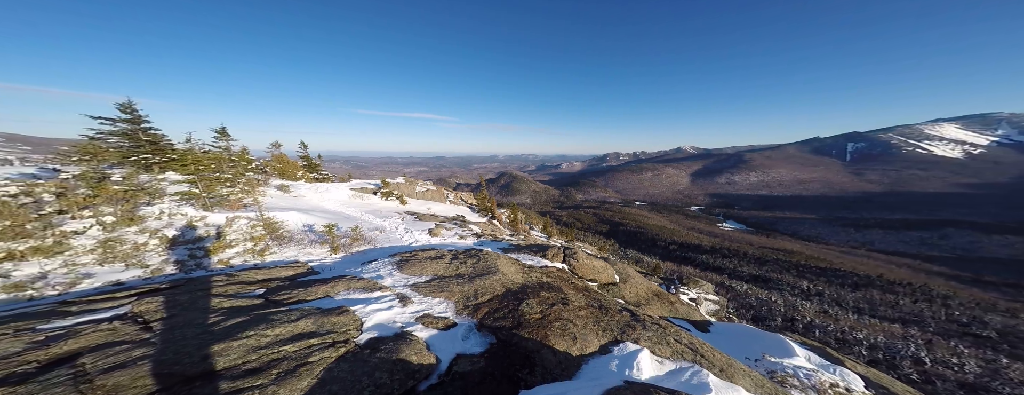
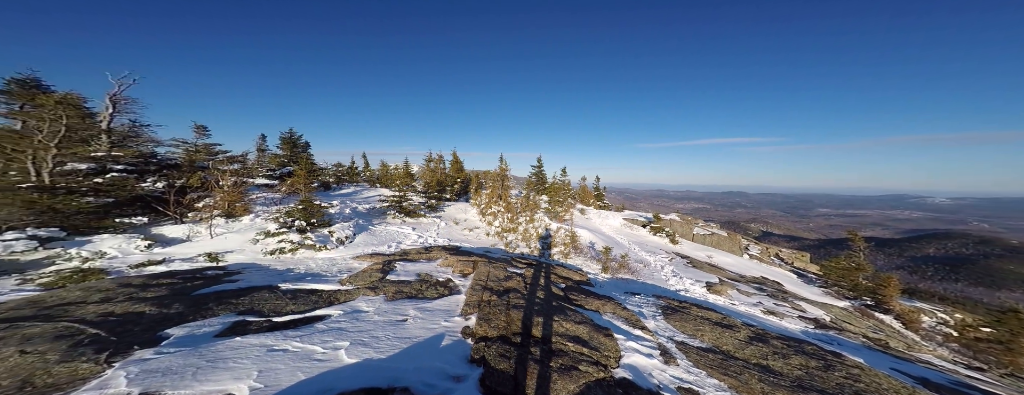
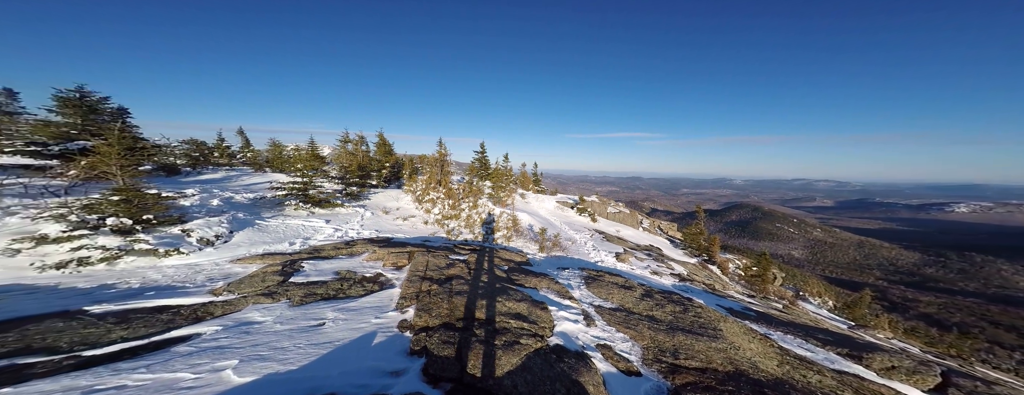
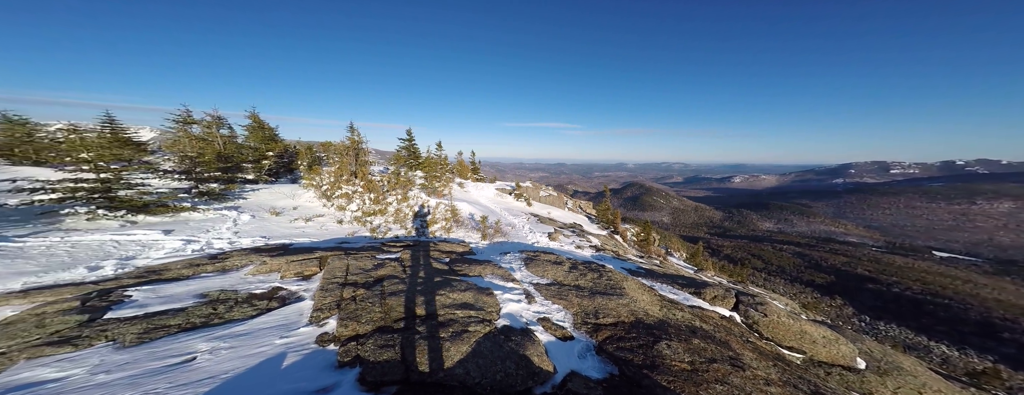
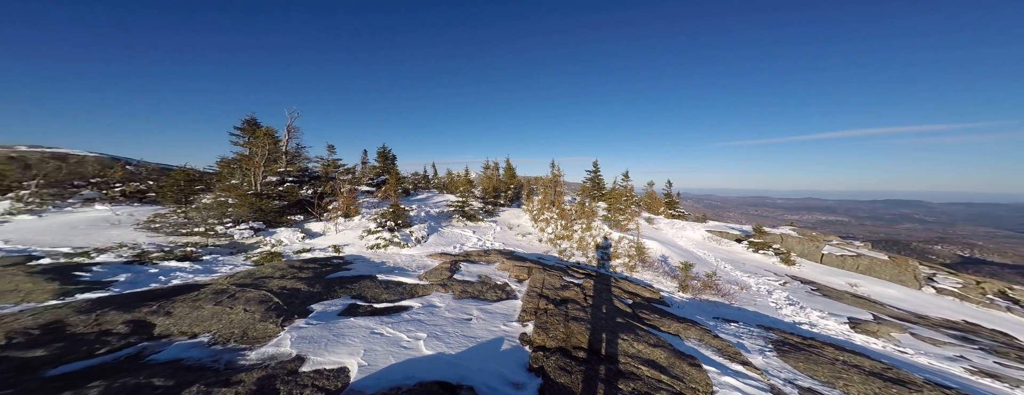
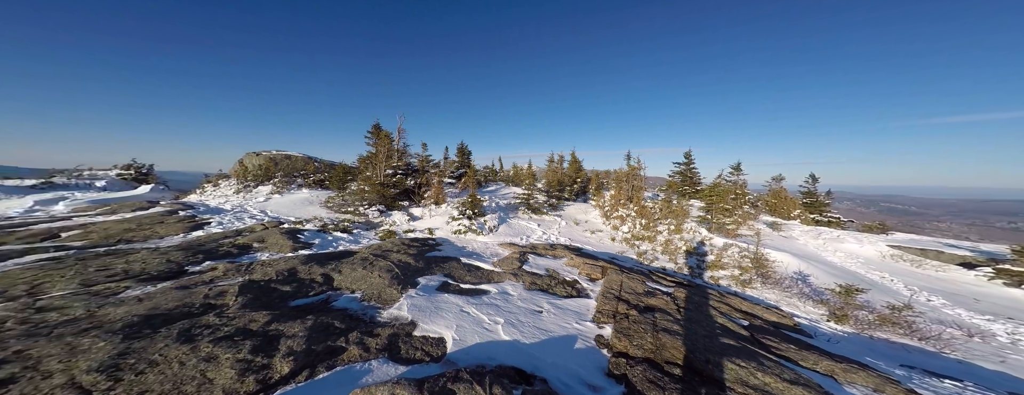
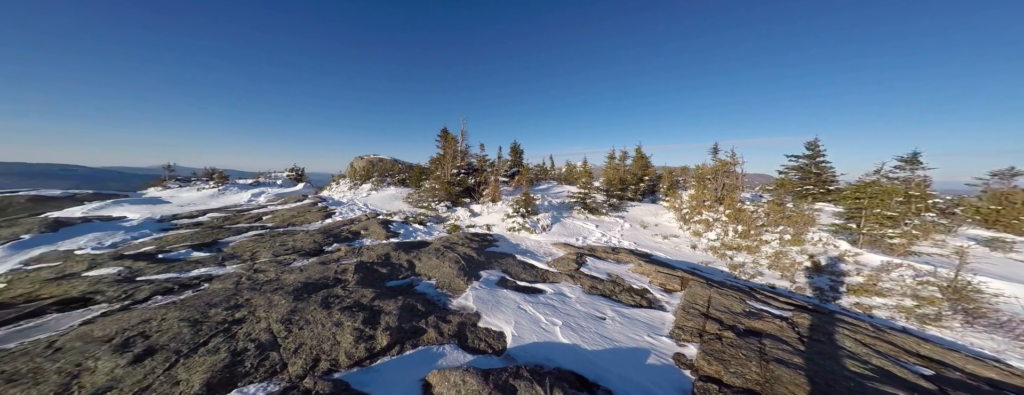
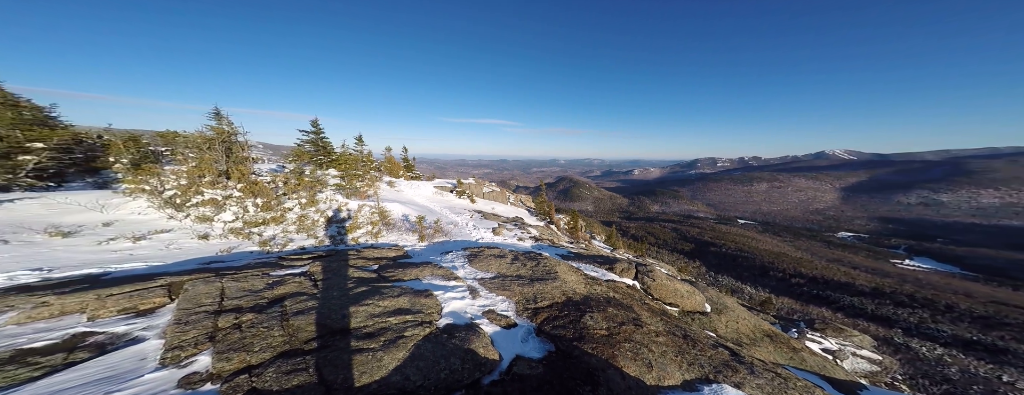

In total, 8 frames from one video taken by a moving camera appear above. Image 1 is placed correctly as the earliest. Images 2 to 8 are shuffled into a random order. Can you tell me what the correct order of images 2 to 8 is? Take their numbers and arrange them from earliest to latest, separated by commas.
8, 4, 3, 2, 5, 6, 7
